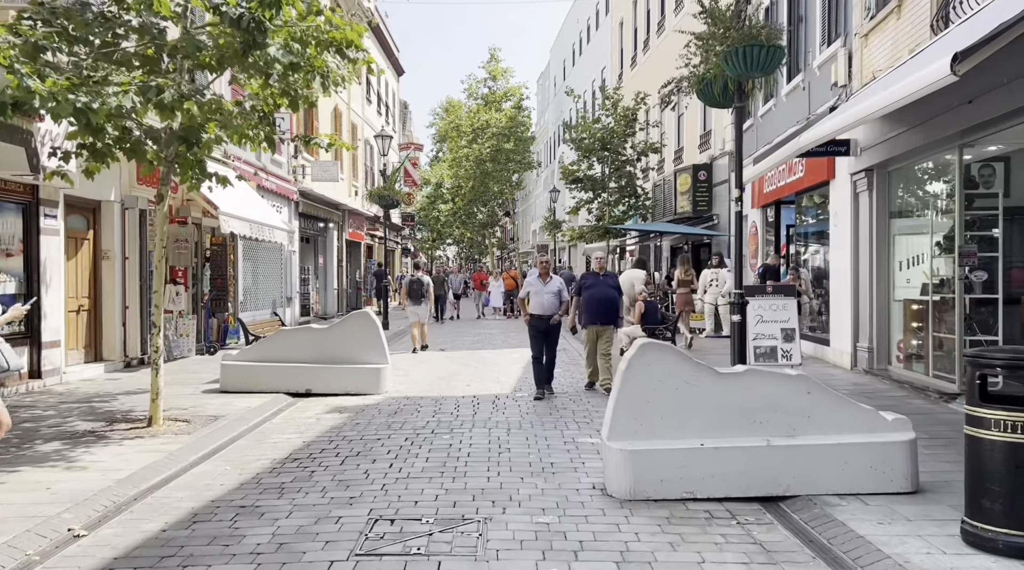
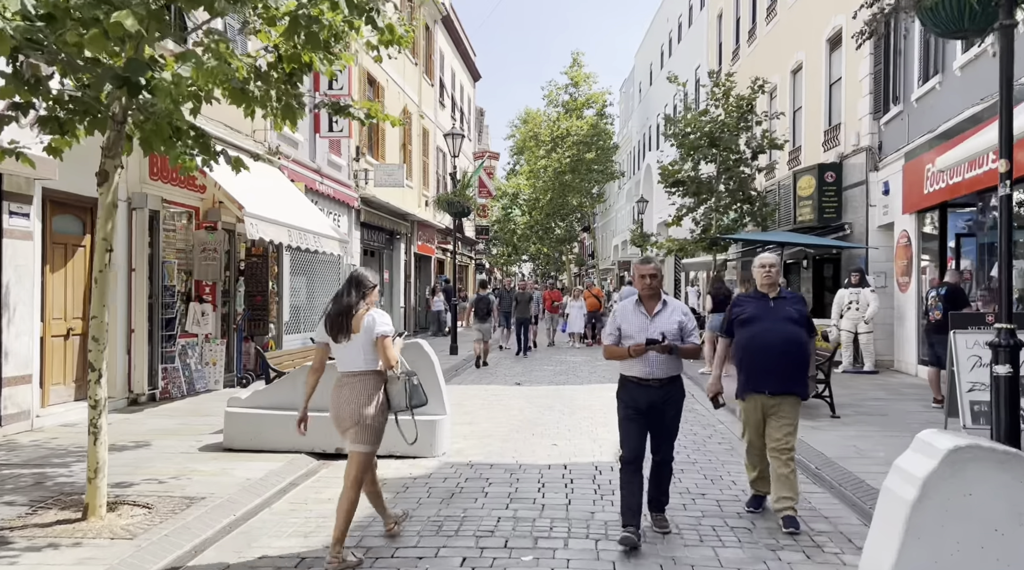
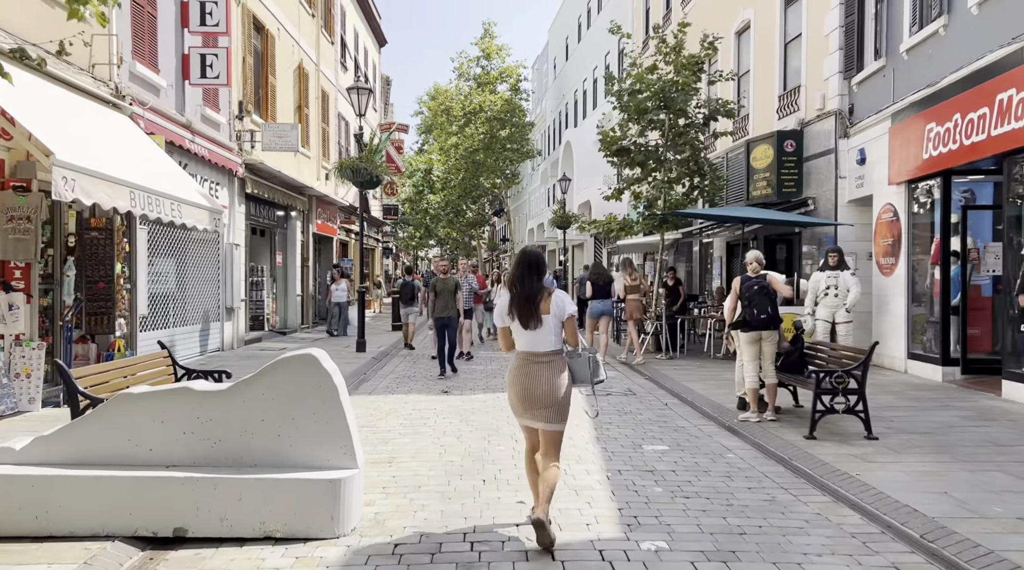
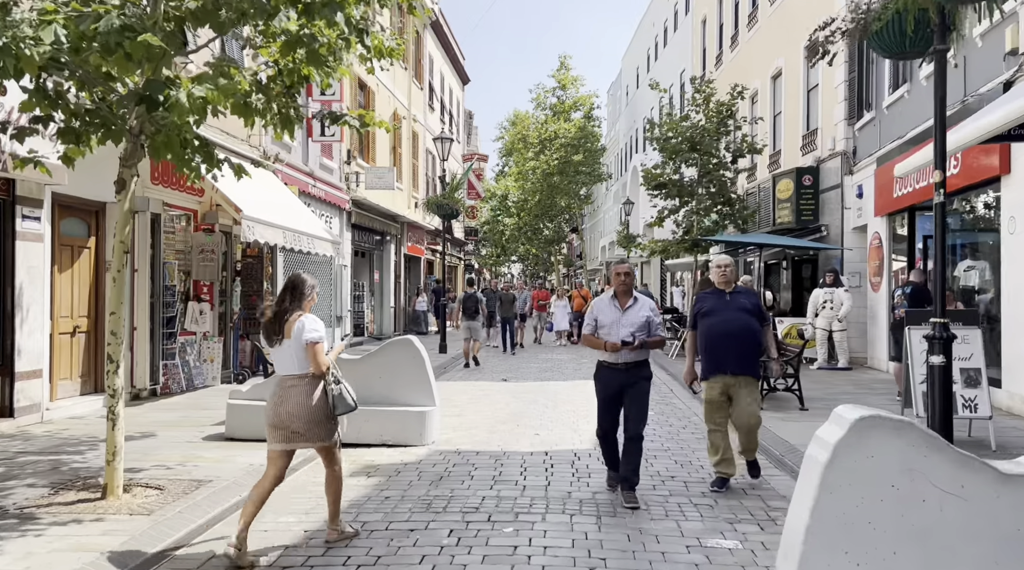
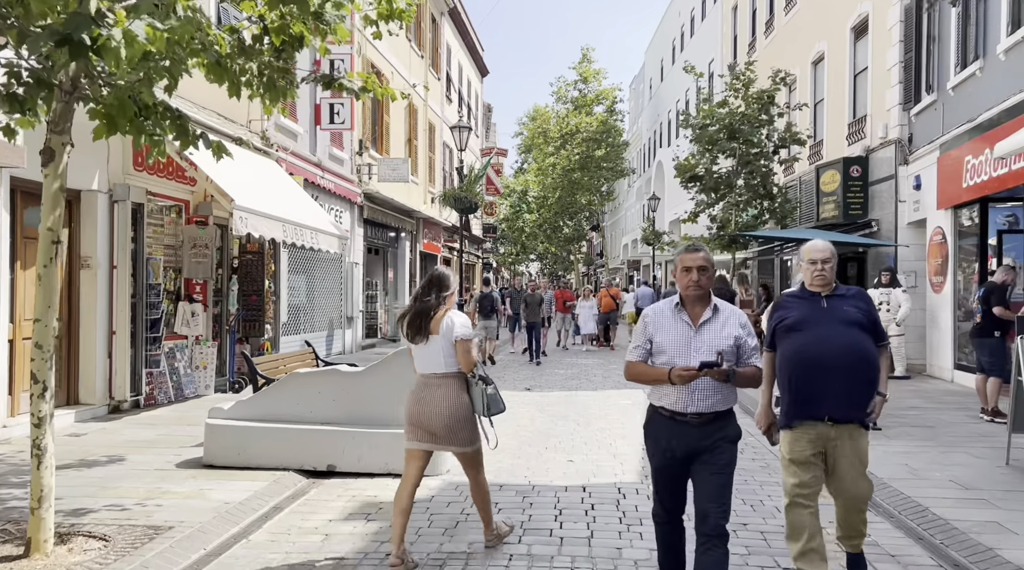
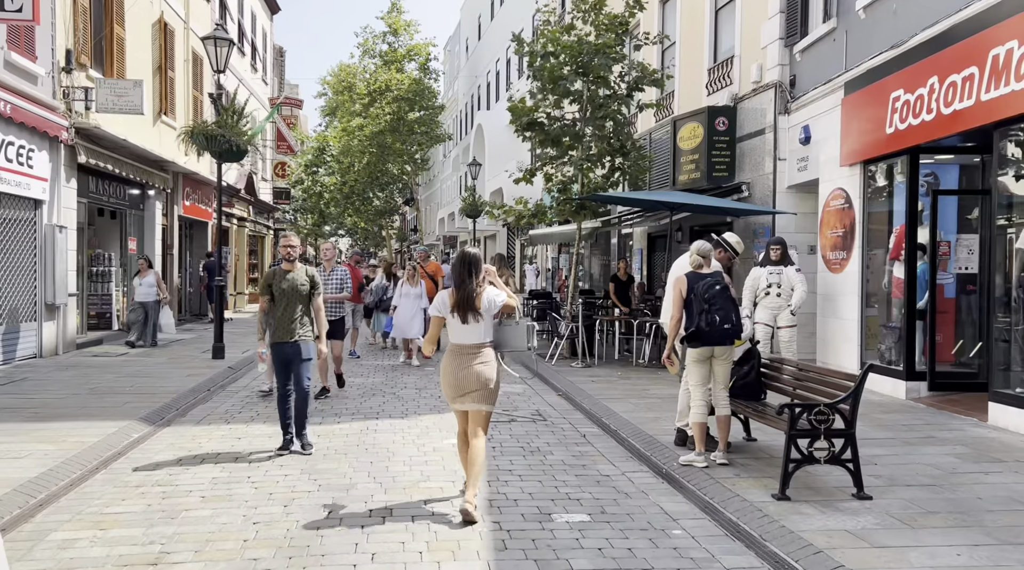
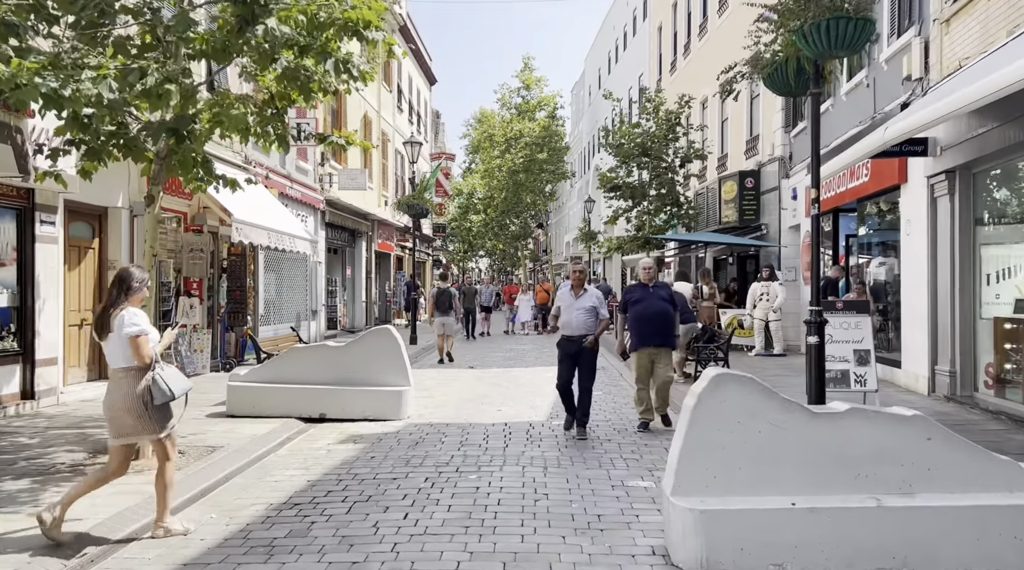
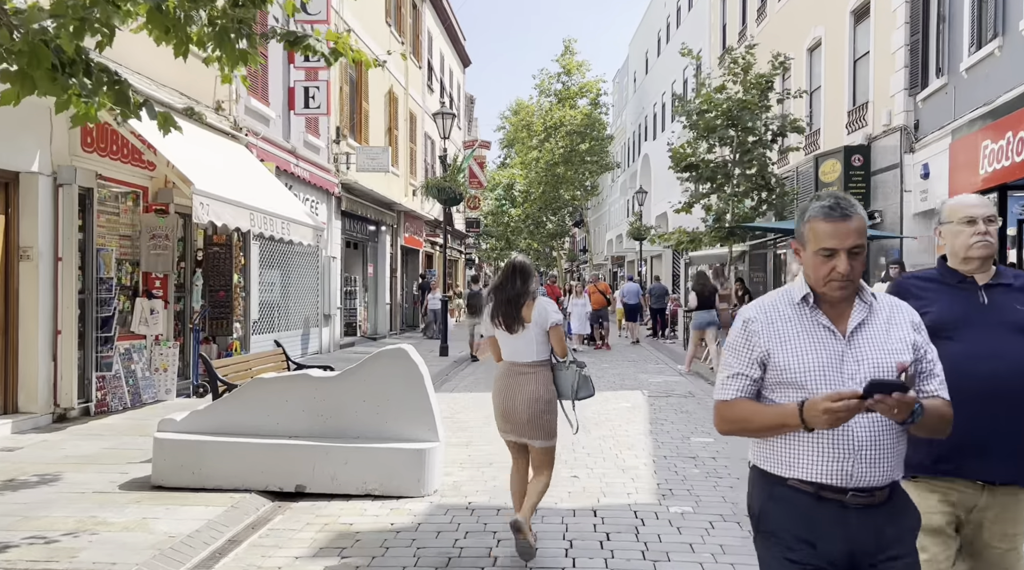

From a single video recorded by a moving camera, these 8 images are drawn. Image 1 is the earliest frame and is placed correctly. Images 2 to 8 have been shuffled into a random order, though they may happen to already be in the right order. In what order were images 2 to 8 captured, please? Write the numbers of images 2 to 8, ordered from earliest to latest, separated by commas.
7, 4, 2, 5, 8, 3, 6
